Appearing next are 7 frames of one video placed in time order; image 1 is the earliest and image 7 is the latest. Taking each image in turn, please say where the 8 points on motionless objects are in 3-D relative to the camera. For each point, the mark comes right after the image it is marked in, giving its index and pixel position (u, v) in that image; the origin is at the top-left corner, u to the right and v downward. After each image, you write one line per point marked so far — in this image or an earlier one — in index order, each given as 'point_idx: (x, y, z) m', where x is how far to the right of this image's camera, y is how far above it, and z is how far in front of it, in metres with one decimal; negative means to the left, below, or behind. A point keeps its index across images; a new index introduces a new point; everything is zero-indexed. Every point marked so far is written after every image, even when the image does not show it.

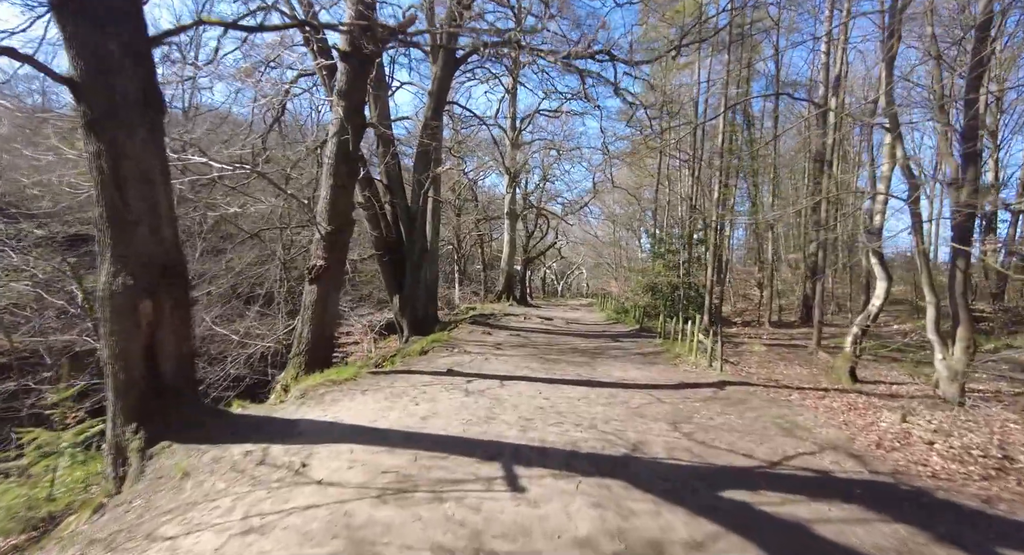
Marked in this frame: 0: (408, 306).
0: (-3.2, -0.9, +14.4) m
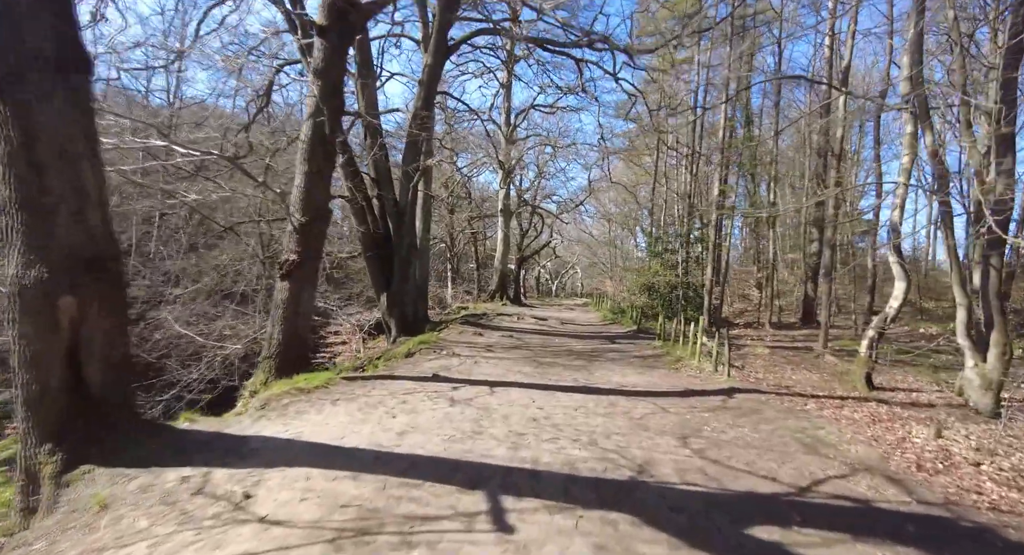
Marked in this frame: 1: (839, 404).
0: (-3.4, -0.8, +13.7) m
1: (+4.2, -1.6, +6.1) m
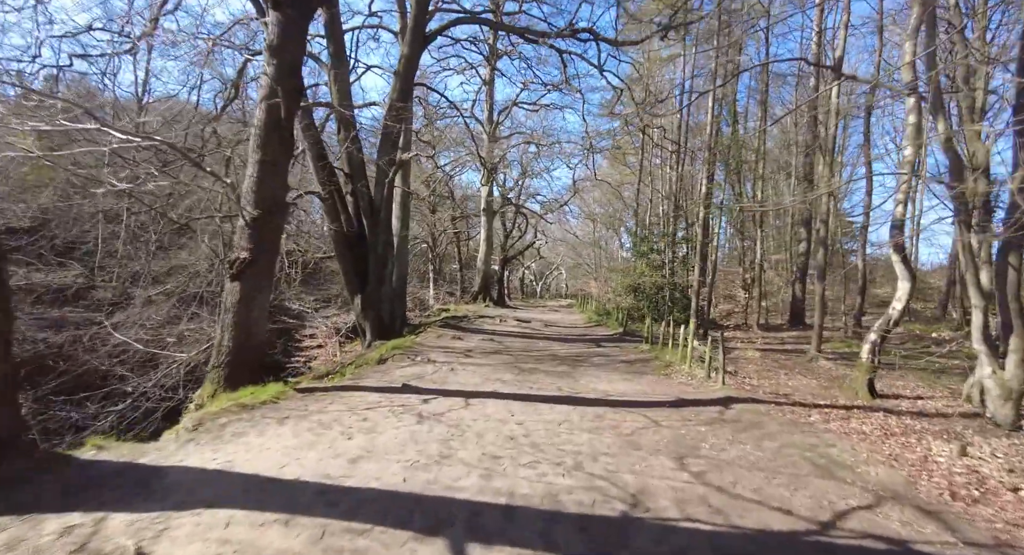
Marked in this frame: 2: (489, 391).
0: (-3.9, -0.9, +13.0) m
1: (+3.9, -1.6, +5.6) m
2: (-0.3, -1.5, +6.4) m
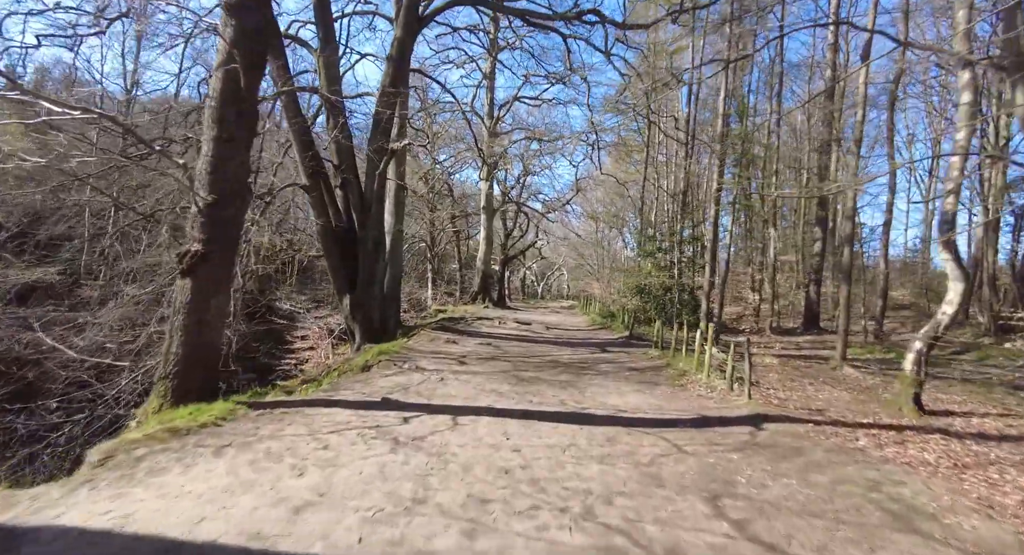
0: (-3.9, -0.8, +12.2) m
1: (+3.9, -1.6, +4.8) m
2: (-0.4, -1.5, +5.6) m
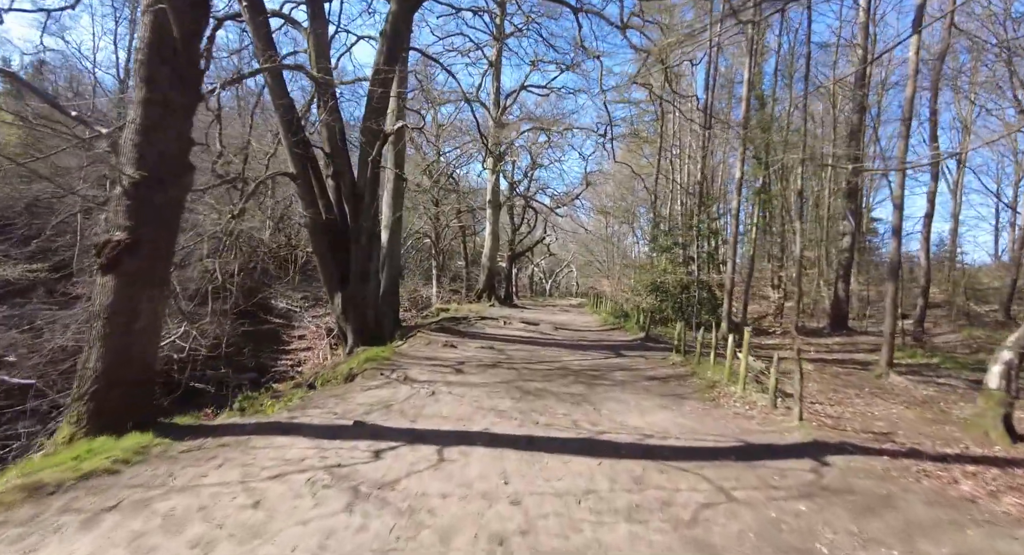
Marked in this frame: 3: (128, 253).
0: (-3.8, -0.8, +11.3) m
1: (+3.9, -1.6, +3.7) m
2: (-0.3, -1.5, +4.6) m
3: (-3.2, +0.2, +3.9) m
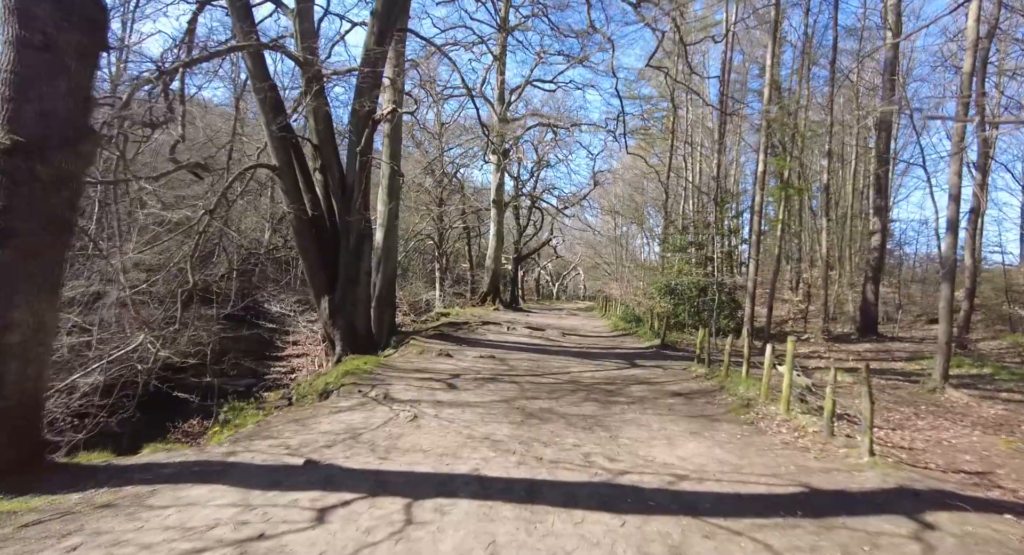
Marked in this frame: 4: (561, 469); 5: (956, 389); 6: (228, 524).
0: (-3.7, -0.8, +10.3) m
1: (+3.8, -1.6, +2.7) m
2: (-0.4, -1.5, +3.6) m
3: (-3.2, +0.2, +3.0) m
4: (+0.4, -1.5, +3.8) m
5: (+7.3, -1.8, +7.7) m
6: (-1.5, -1.3, +2.6) m
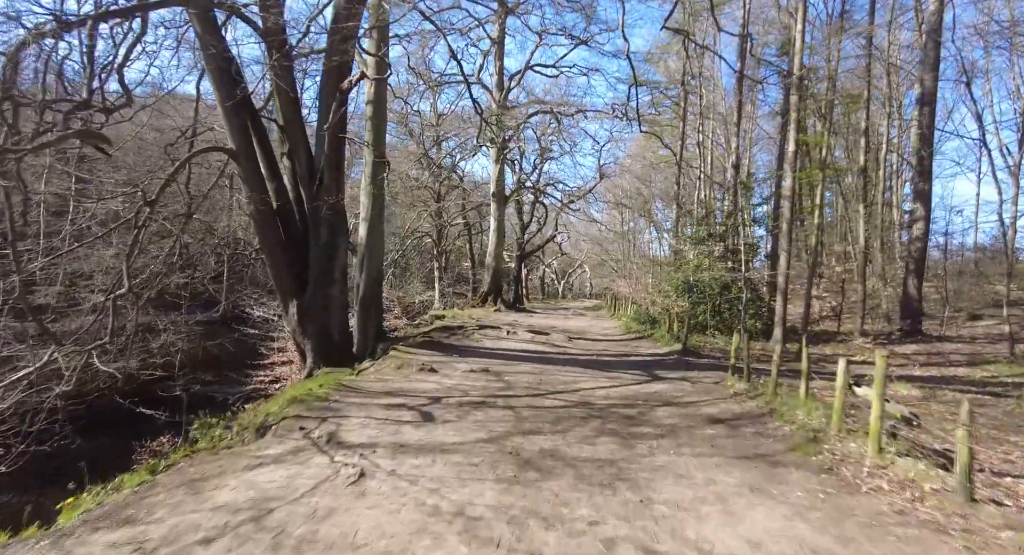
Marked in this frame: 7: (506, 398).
0: (-3.7, -0.8, +8.9) m
1: (+3.7, -1.5, +1.2) m
2: (-0.5, -1.5, +2.2) m
3: (-3.3, +0.2, +1.6) m
4: (+0.3, -1.5, +2.4) m
5: (+7.2, -1.7, +6.2) m
6: (-1.6, -1.3, +1.2) m
7: (-0.1, -1.5, +5.9) m
